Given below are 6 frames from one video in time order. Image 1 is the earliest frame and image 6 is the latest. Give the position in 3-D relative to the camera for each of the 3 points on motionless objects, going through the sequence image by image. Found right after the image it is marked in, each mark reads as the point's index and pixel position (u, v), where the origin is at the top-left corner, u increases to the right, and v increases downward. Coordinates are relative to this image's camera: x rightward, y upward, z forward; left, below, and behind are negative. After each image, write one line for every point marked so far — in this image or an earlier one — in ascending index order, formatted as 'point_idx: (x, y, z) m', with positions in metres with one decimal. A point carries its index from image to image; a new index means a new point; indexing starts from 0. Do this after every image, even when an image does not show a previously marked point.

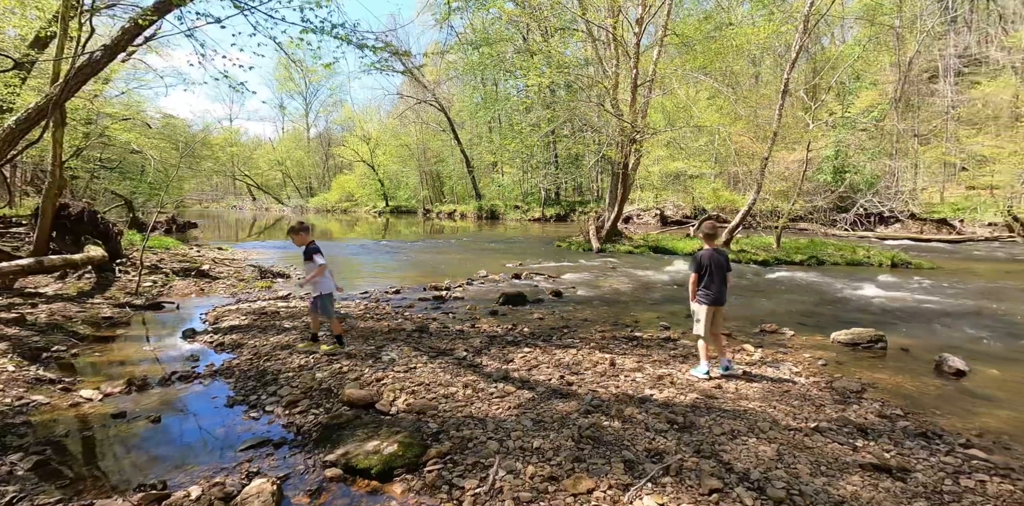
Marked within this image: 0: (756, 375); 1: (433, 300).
0: (+2.8, -1.4, +6.3) m
1: (-1.5, -0.9, +10.3) m
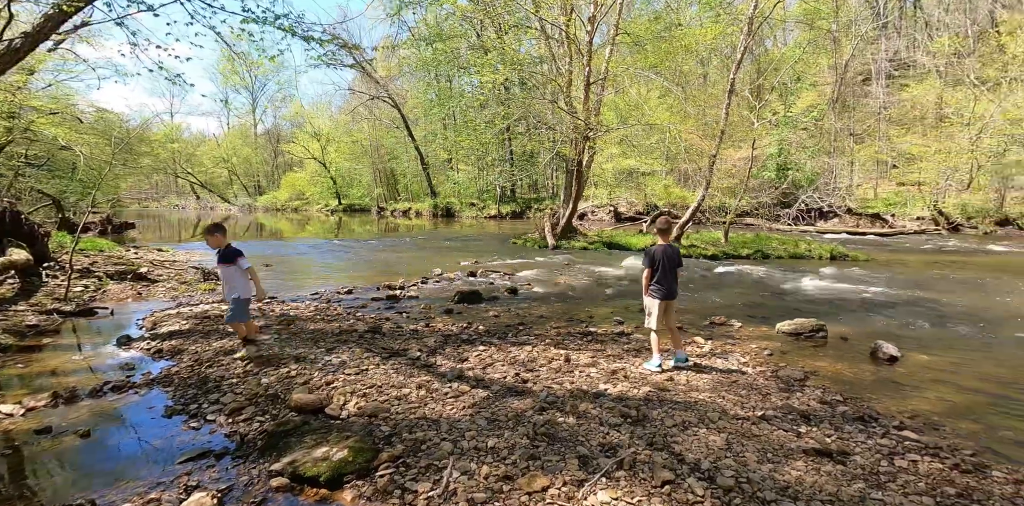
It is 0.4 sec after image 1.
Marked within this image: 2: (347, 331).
0: (+2.3, -1.4, +6.5) m
1: (-2.3, -0.9, +10.1) m
2: (-2.3, -1.1, +7.4) m
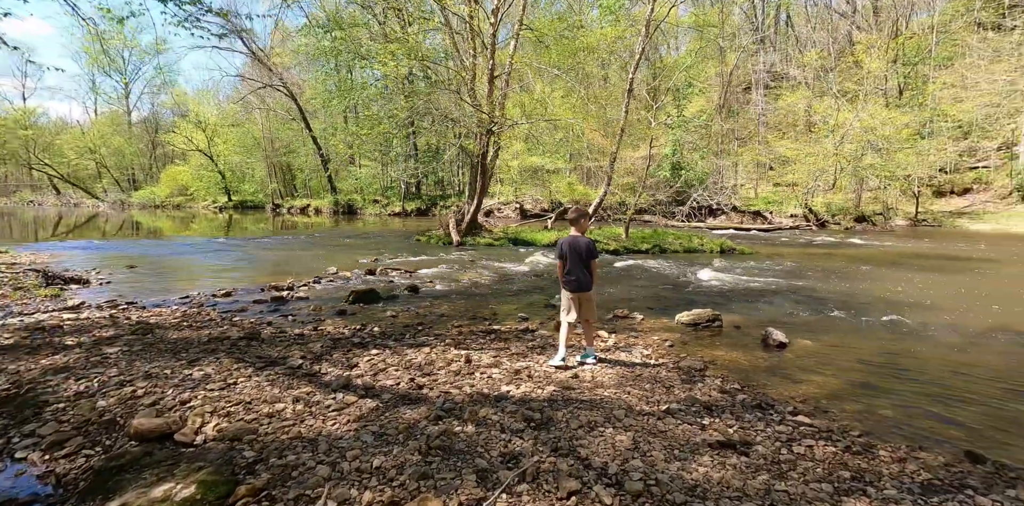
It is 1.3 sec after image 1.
0: (+1.2, -1.3, +6.3) m
1: (-4.1, -0.8, +9.1) m
2: (-3.5, -1.0, +6.4) m
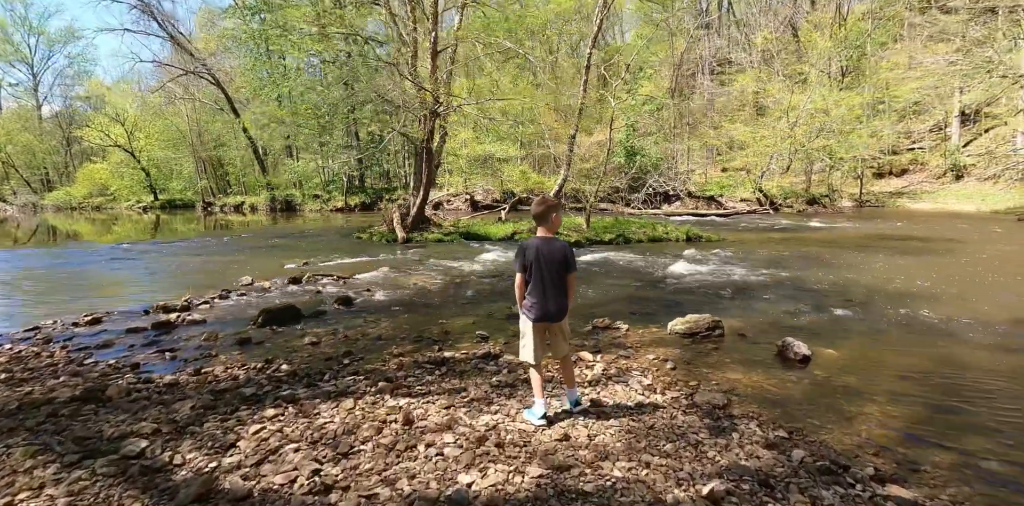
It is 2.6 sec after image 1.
0: (+0.8, -1.3, +4.6) m
1: (-4.6, -1.0, +6.9) m
2: (-3.9, -1.2, +4.4) m
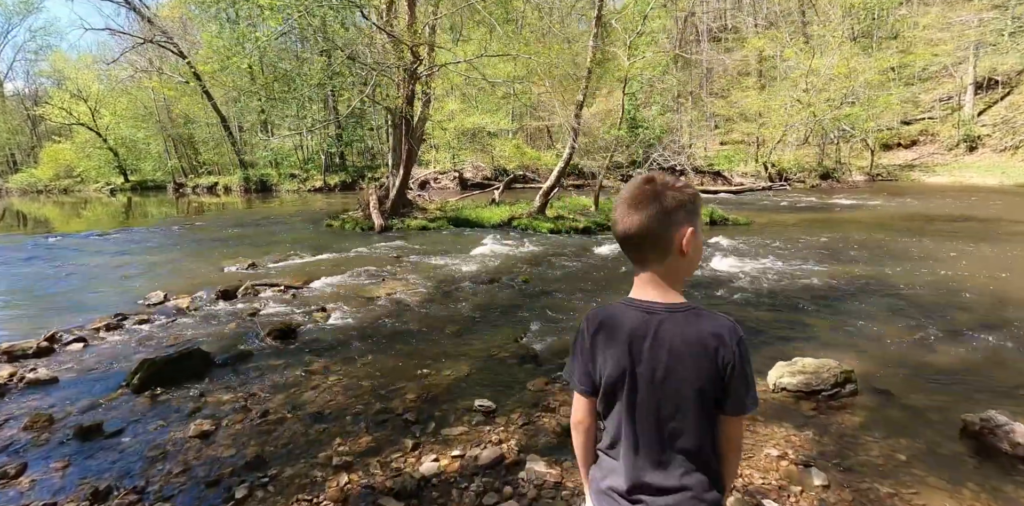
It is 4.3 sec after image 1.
0: (+1.0, -1.5, +2.1) m
1: (-4.5, -1.2, +4.3) m
2: (-3.6, -1.5, +1.8) m
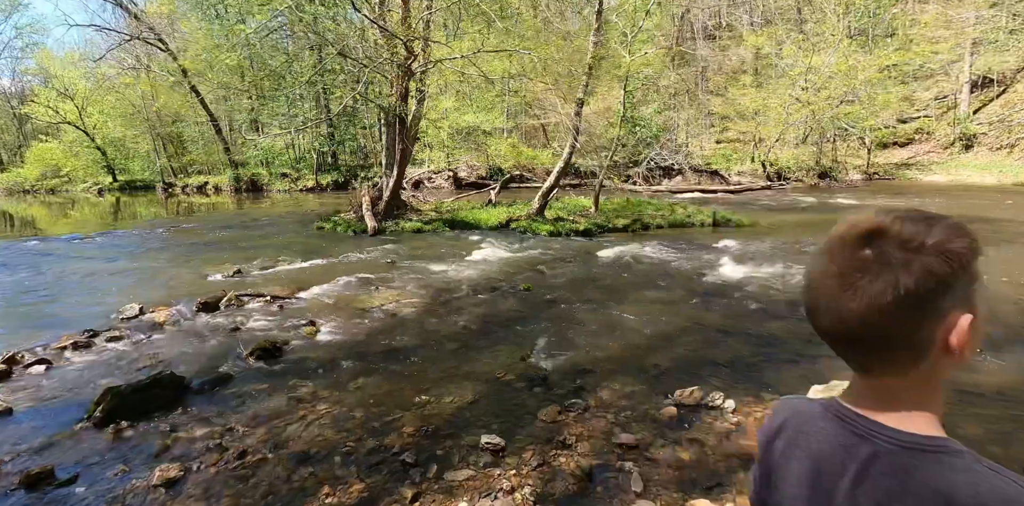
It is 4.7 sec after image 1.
0: (+1.1, -1.6, +1.7) m
1: (-4.4, -1.3, +3.8) m
2: (-3.5, -1.7, +1.2) m
